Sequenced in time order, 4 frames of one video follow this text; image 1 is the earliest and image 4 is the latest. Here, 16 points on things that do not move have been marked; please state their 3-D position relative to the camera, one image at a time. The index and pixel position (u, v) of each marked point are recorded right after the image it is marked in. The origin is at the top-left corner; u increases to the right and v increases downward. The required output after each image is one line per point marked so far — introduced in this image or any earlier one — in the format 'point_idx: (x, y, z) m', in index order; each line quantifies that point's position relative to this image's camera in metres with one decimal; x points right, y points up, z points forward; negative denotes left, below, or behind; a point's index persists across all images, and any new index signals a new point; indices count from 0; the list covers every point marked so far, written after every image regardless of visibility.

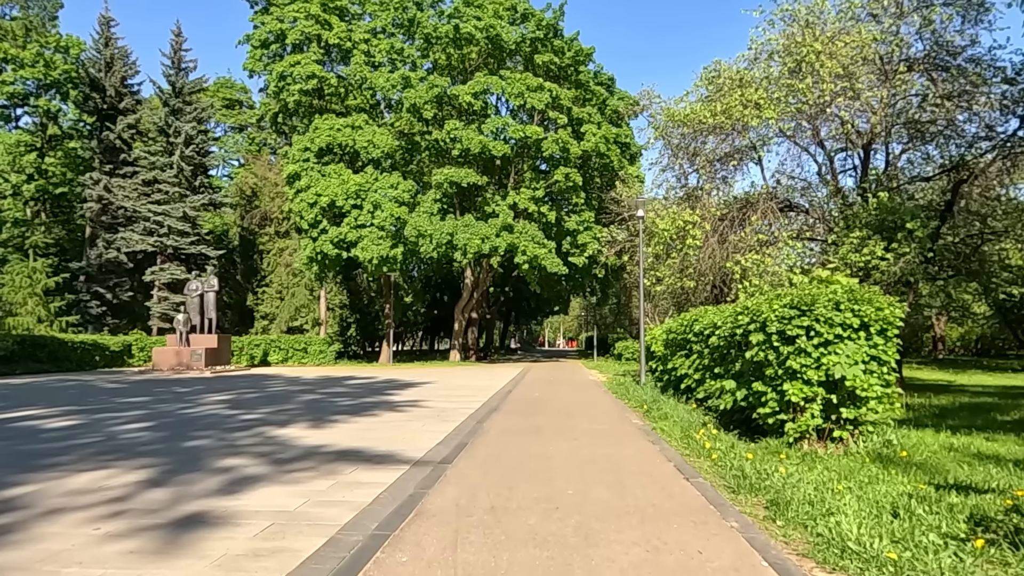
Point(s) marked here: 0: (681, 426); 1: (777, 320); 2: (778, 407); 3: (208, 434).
0: (+2.1, -1.7, +9.7) m
1: (+2.7, -0.3, +8.0) m
2: (+2.7, -1.2, +7.9) m
3: (-3.9, -1.9, +9.9) m
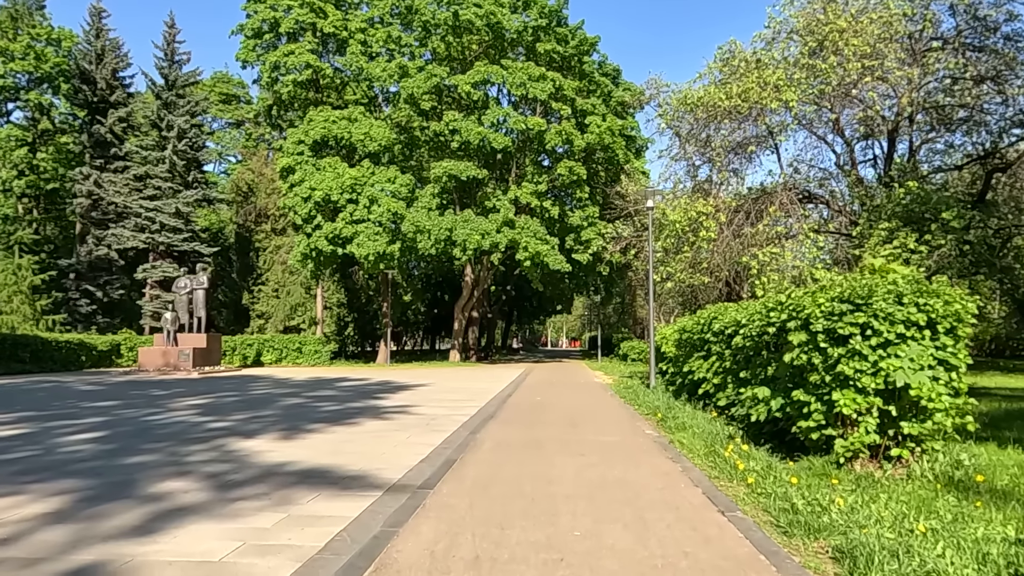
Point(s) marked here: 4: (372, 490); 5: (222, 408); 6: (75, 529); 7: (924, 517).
0: (+2.1, -1.7, +8.4) m
1: (+2.7, -0.2, +6.7) m
2: (+2.7, -1.1, +6.6) m
3: (-4.0, -1.8, +8.6) m
4: (-1.1, -1.6, +6.2) m
5: (-5.3, -2.2, +14.2) m
6: (-2.8, -1.5, +4.9) m
7: (+2.7, -1.5, +5.0) m
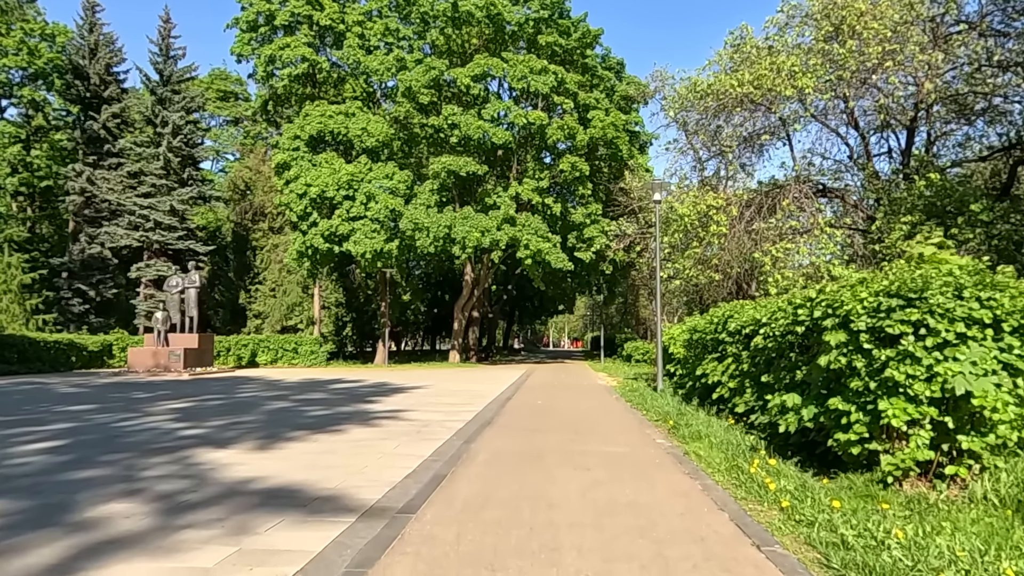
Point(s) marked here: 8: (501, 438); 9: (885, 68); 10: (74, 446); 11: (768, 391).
0: (+2.1, -1.6, +7.5) m
1: (+2.7, -0.2, +5.8) m
2: (+2.6, -1.1, +5.7) m
3: (-4.0, -1.7, +7.8) m
4: (-1.2, -1.6, +5.4) m
5: (-5.3, -2.2, +13.3) m
6: (-2.8, -1.5, +4.1) m
7: (+2.6, -1.4, +4.1) m
8: (-0.1, -1.8, +9.2) m
9: (+7.4, +4.4, +15.2) m
10: (-5.1, -1.9, +9.0) m
11: (+2.7, -1.1, +8.1) m
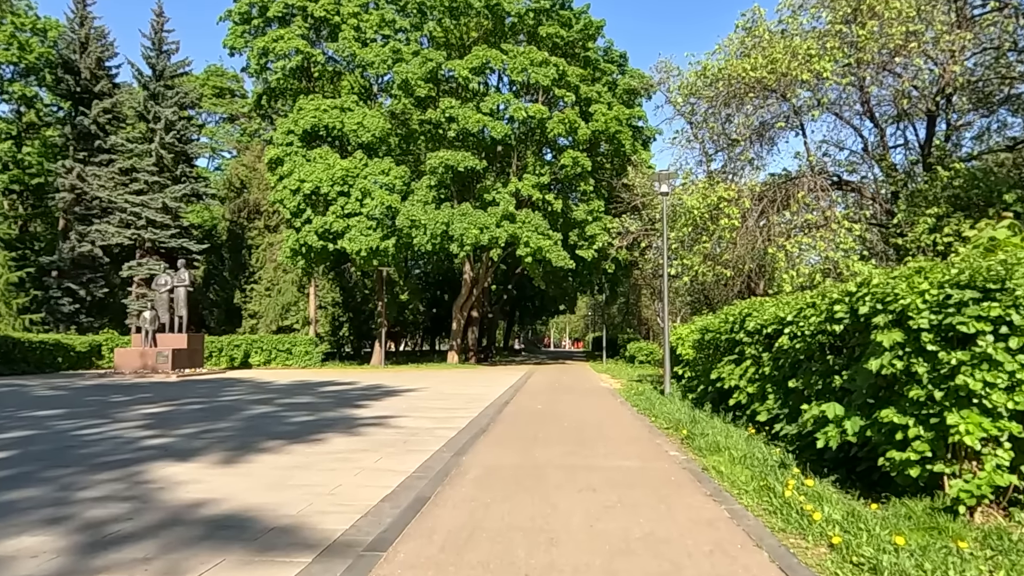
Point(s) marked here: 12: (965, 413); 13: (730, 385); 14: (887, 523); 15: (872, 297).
0: (+2.0, -1.5, +6.5) m
1: (+2.6, -0.1, +4.8) m
2: (+2.6, -1.0, +4.8) m
3: (-4.0, -1.7, +6.8) m
4: (-1.2, -1.5, +4.4) m
5: (-5.4, -2.1, +12.4) m
6: (-2.9, -1.4, +3.1) m
7: (+2.6, -1.4, +3.1) m
8: (-0.2, -1.7, +8.2) m
9: (+7.3, +4.4, +14.3) m
10: (-5.2, -1.8, +8.1) m
11: (+2.7, -1.0, +7.2) m
12: (+2.7, -0.7, +4.5) m
13: (+2.8, -1.2, +9.8) m
14: (+2.3, -1.4, +4.8) m
15: (+2.6, -0.1, +5.6) m
